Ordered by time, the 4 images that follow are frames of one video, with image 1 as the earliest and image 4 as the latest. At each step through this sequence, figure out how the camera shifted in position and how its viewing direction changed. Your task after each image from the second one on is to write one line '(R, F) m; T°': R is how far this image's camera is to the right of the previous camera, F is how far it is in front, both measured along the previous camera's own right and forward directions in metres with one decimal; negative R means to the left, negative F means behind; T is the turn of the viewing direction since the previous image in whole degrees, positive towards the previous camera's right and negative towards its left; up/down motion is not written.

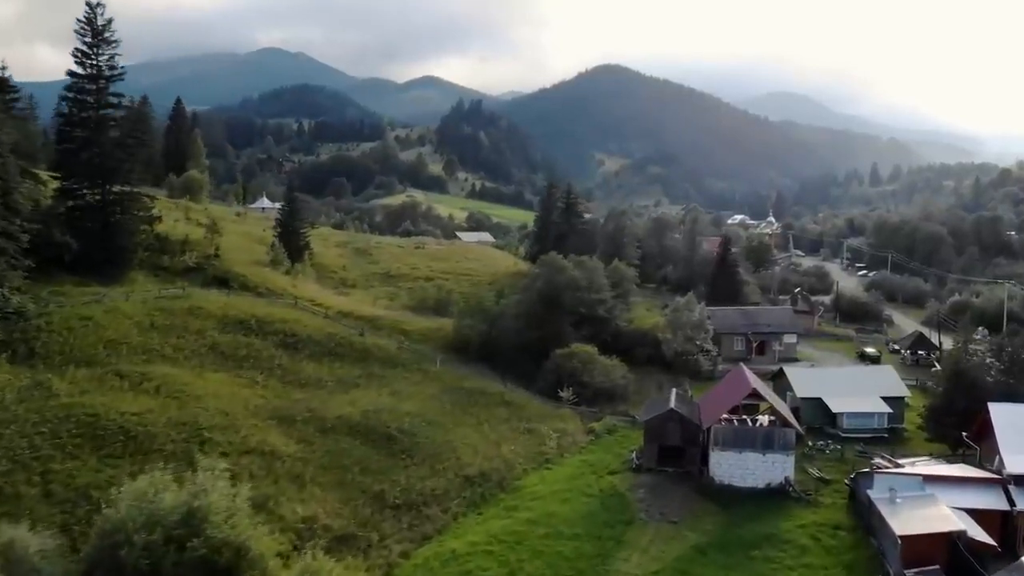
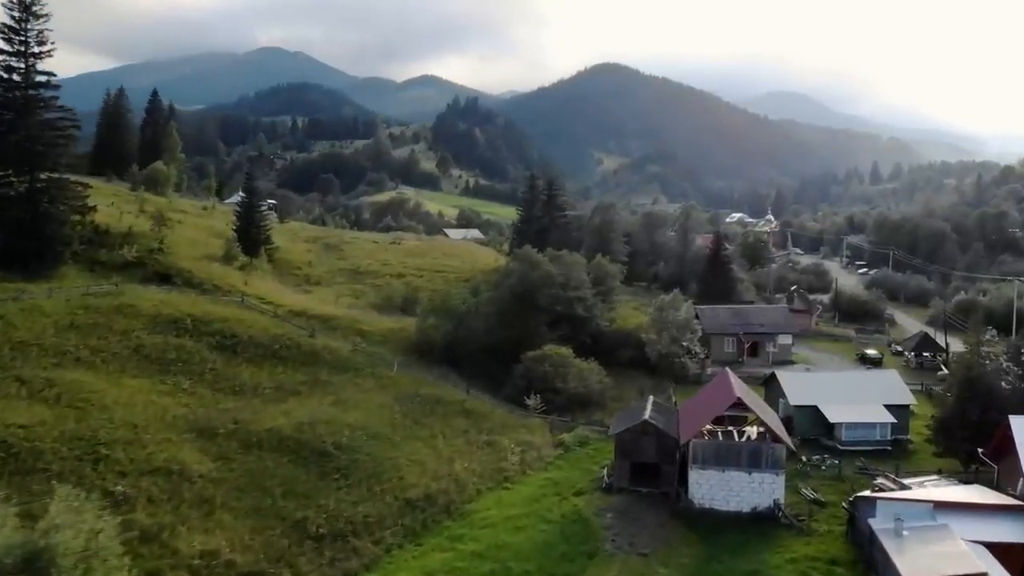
(+2.4, +5.6) m; 0°
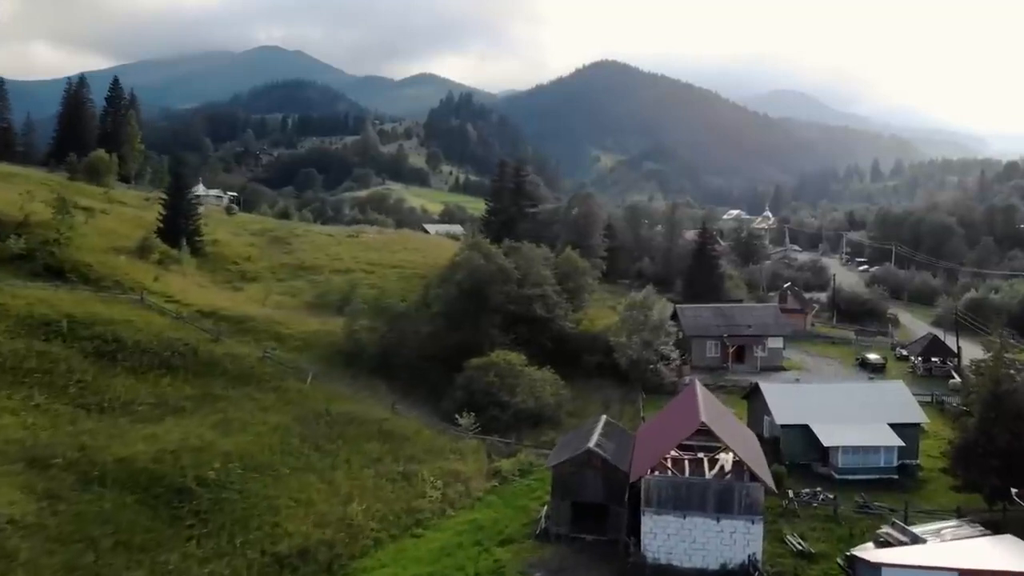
(+3.6, +8.3) m; 0°
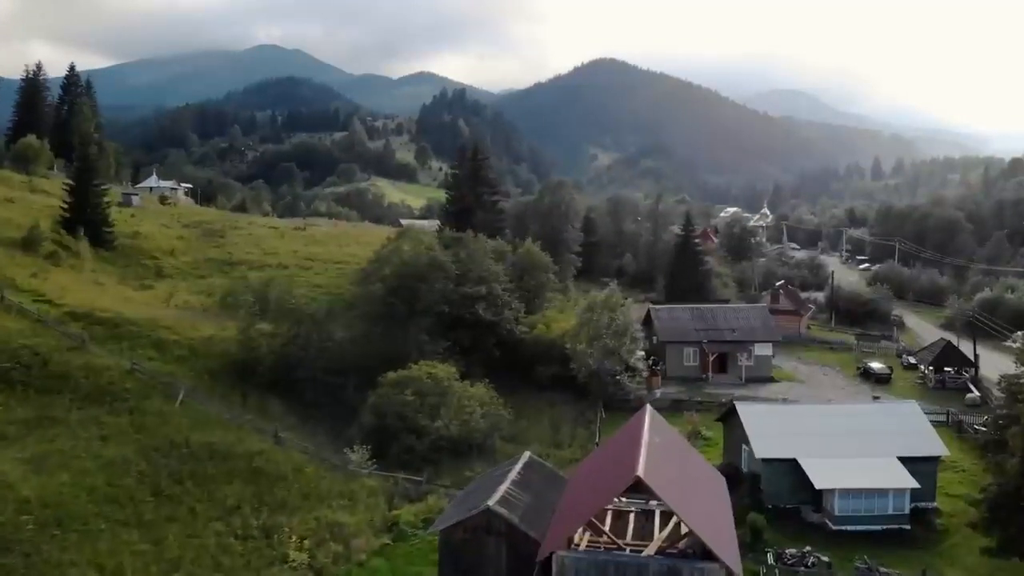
(+3.6, +8.6) m; 0°
